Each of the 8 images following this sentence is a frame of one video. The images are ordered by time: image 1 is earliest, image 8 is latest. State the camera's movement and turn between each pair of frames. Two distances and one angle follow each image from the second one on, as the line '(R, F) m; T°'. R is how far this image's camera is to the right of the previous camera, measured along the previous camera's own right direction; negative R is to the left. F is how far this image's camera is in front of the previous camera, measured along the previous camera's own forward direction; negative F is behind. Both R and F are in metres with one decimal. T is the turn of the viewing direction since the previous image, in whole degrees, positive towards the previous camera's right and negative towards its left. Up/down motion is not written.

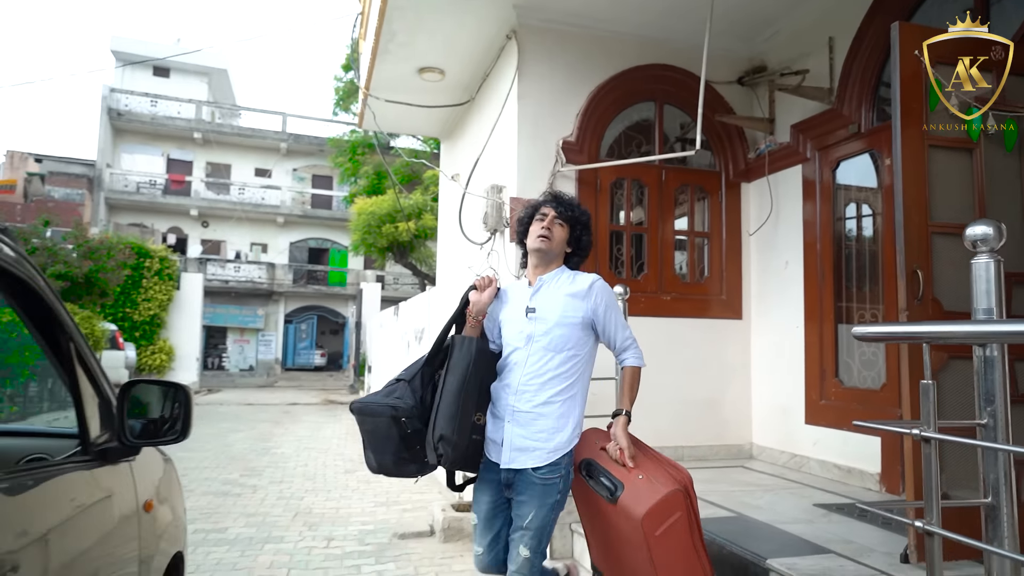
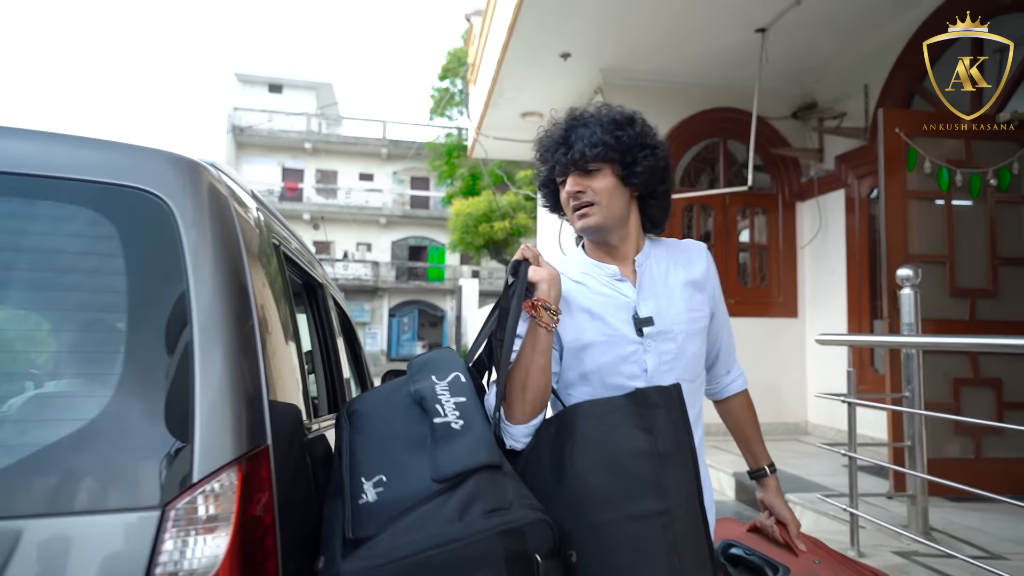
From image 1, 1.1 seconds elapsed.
(0.0, -1.3) m; -7°
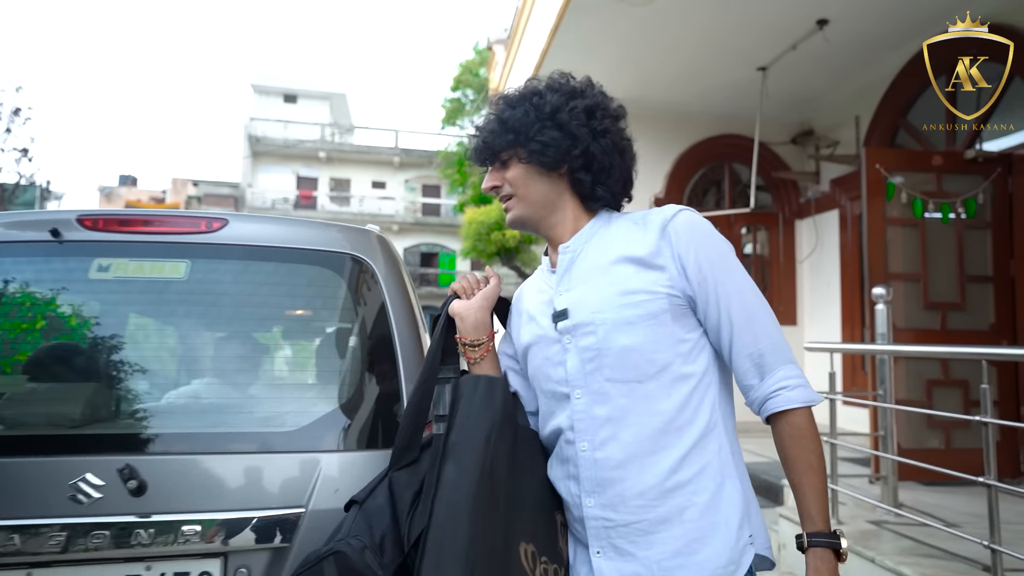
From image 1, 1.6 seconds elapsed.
(-0.2, -0.7) m; 0°
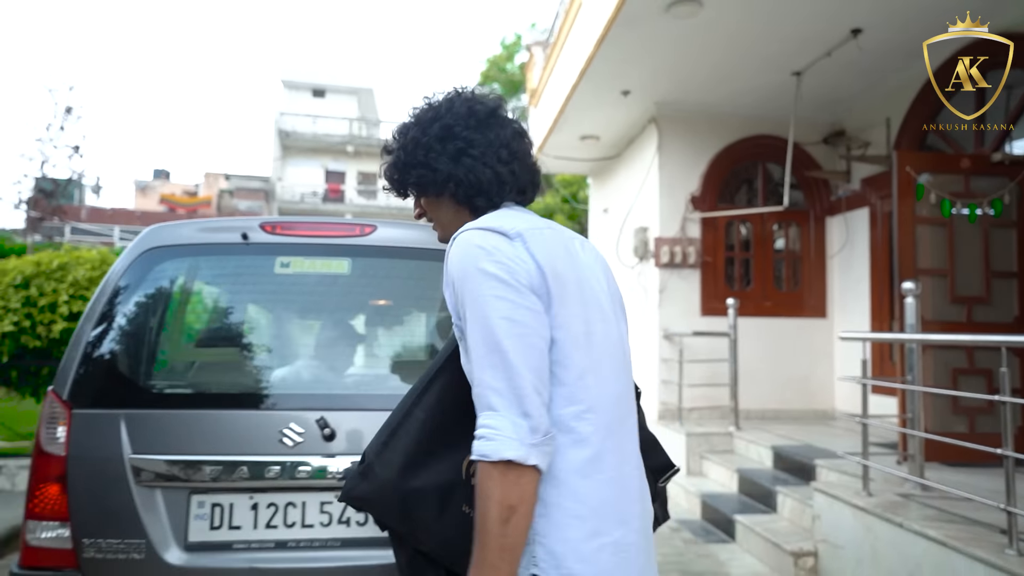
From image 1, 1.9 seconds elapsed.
(-0.2, -0.4) m; -2°
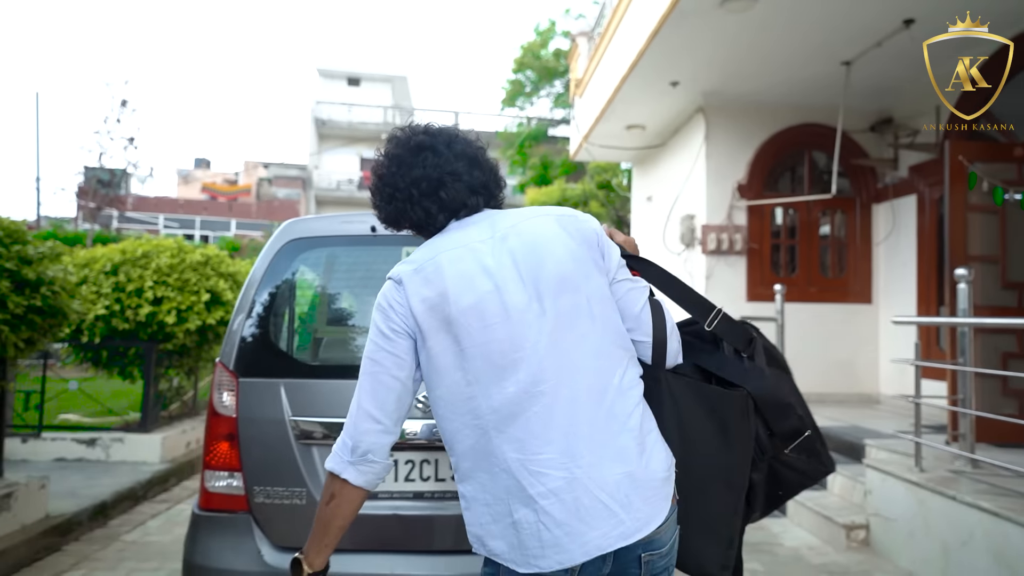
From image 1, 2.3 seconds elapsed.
(-0.2, -0.3) m; -2°
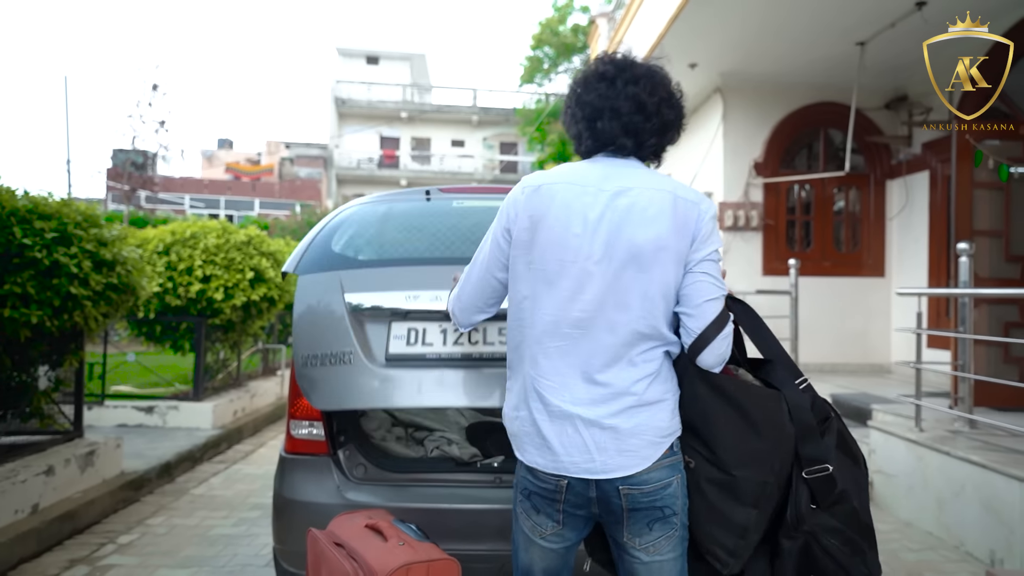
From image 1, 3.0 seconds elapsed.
(-0.1, -0.4) m; -1°
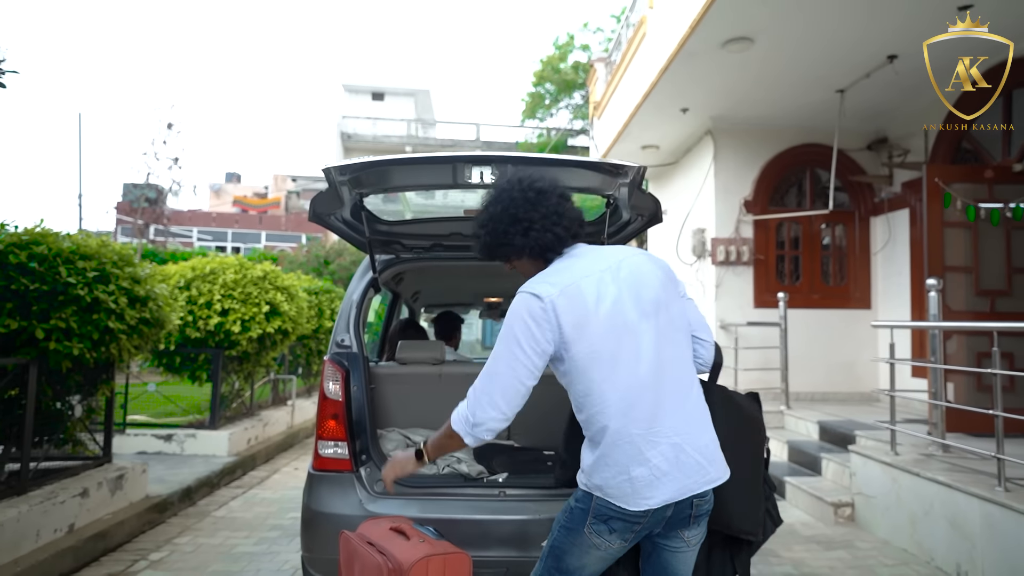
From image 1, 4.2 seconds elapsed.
(0.0, -0.4) m; 0°
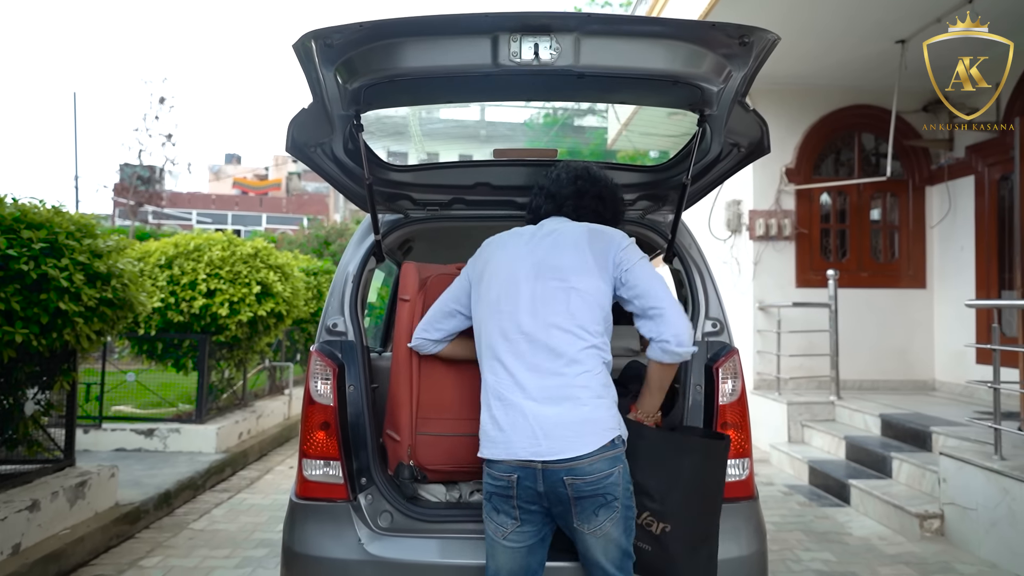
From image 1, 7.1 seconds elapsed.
(-0.1, +0.8) m; 0°
